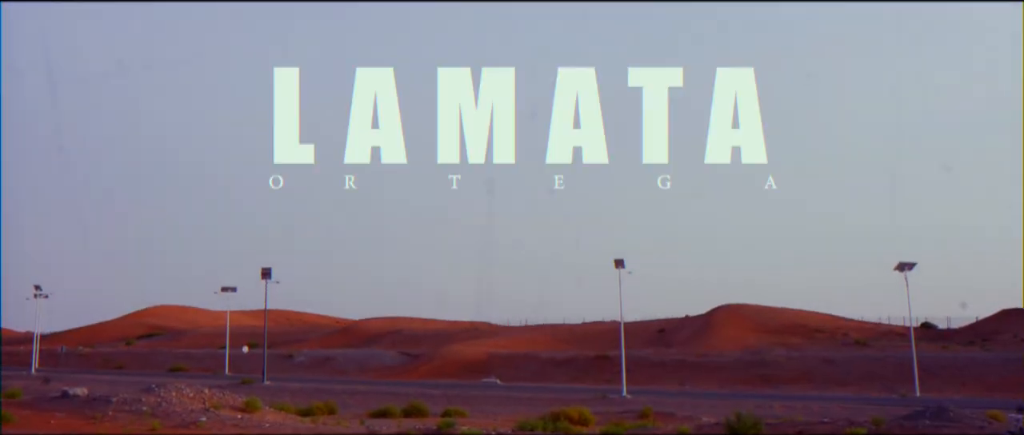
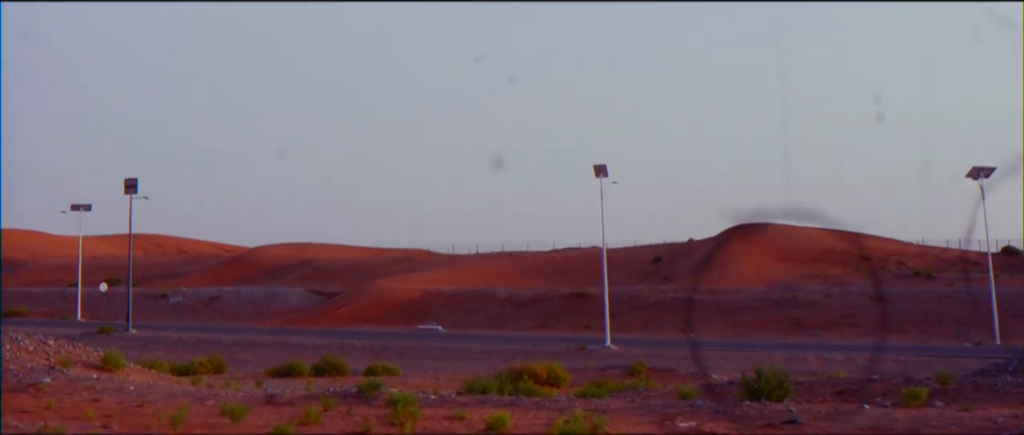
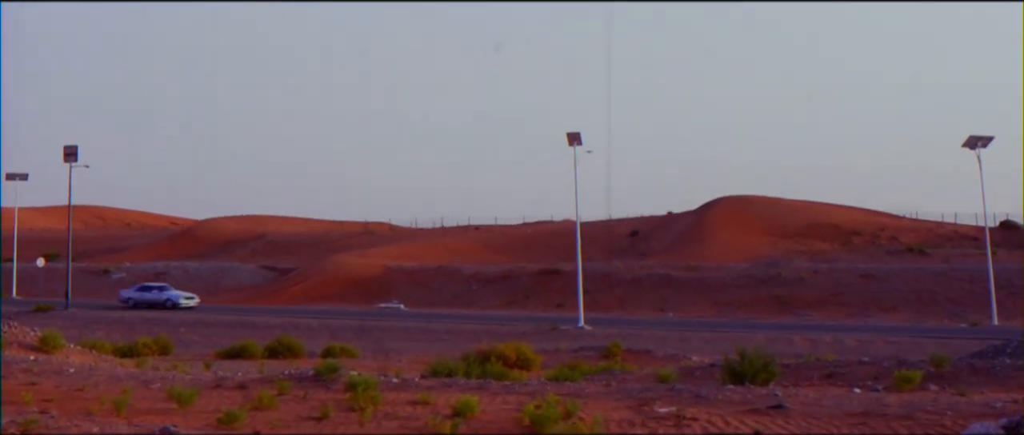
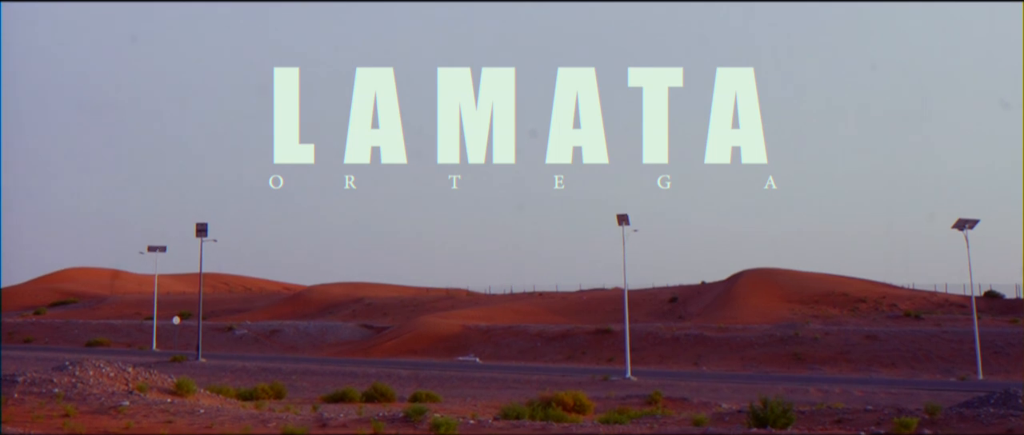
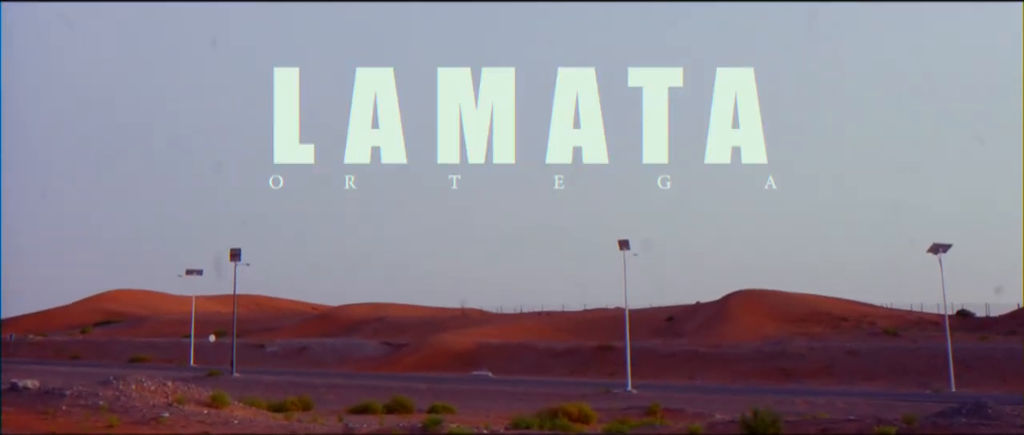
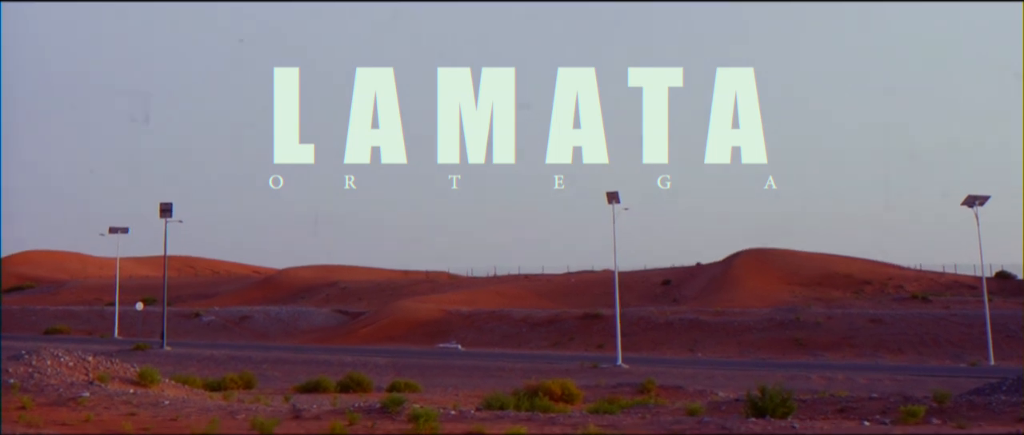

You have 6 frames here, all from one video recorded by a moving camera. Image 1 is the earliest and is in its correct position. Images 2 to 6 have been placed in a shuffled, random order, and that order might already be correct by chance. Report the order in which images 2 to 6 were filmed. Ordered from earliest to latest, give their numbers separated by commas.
5, 4, 6, 2, 3
